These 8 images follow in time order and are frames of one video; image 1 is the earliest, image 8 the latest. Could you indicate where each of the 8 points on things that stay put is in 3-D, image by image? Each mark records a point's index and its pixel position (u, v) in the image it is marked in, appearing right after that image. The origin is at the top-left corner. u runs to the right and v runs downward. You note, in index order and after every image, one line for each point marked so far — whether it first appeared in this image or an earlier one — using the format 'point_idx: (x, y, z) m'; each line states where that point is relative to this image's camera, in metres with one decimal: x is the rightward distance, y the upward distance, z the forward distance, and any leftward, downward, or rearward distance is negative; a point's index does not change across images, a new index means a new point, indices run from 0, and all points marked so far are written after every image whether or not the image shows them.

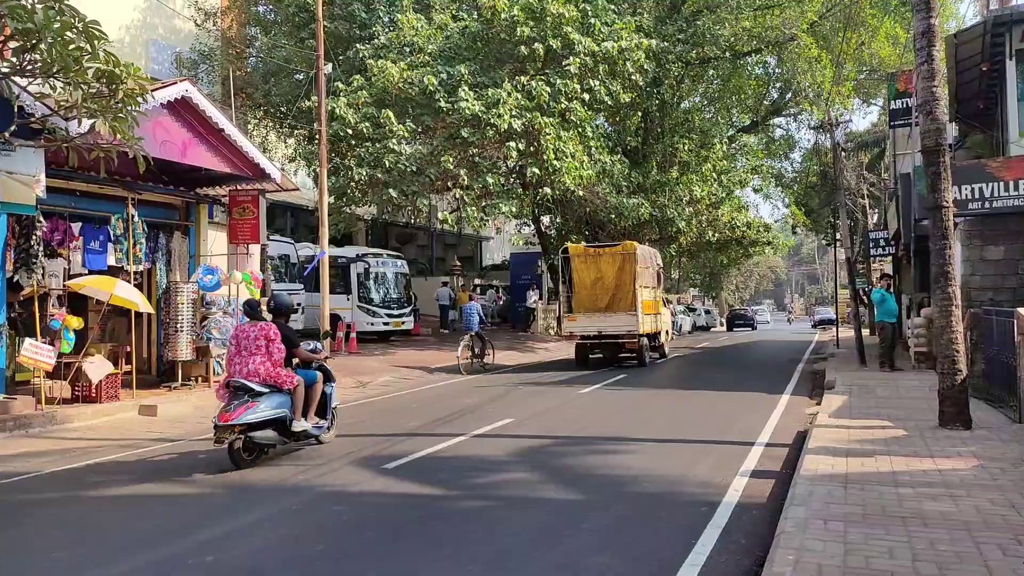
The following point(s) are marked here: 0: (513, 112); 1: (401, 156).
0: (0.0, +4.0, +18.7) m
1: (-2.6, +3.0, +18.8) m
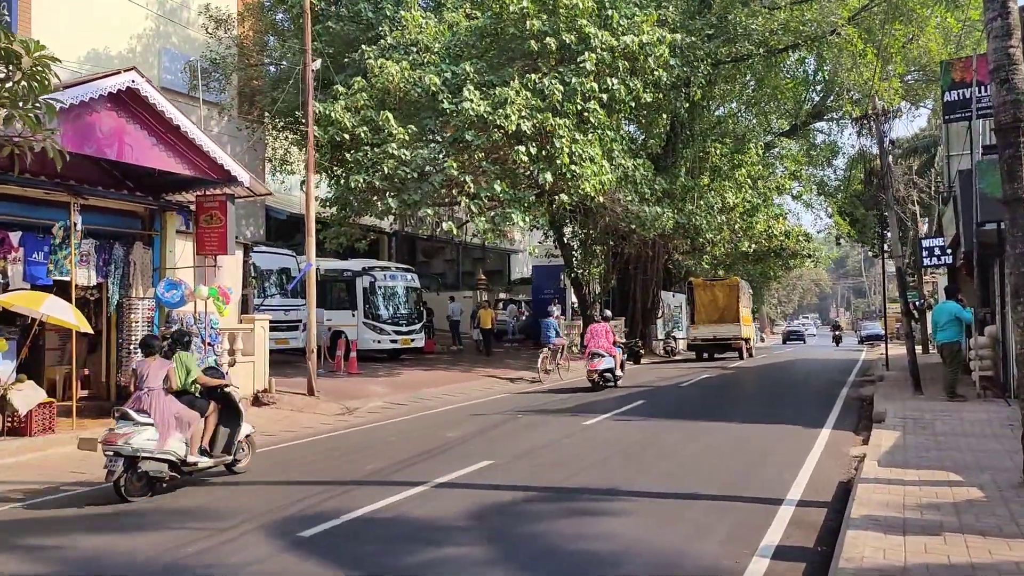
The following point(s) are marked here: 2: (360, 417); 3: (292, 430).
0: (+0.2, +3.7, +17.1) m
1: (-2.4, +2.7, +17.3) m
2: (-2.5, -2.1, +13.6) m
3: (-3.3, -2.1, +12.2) m
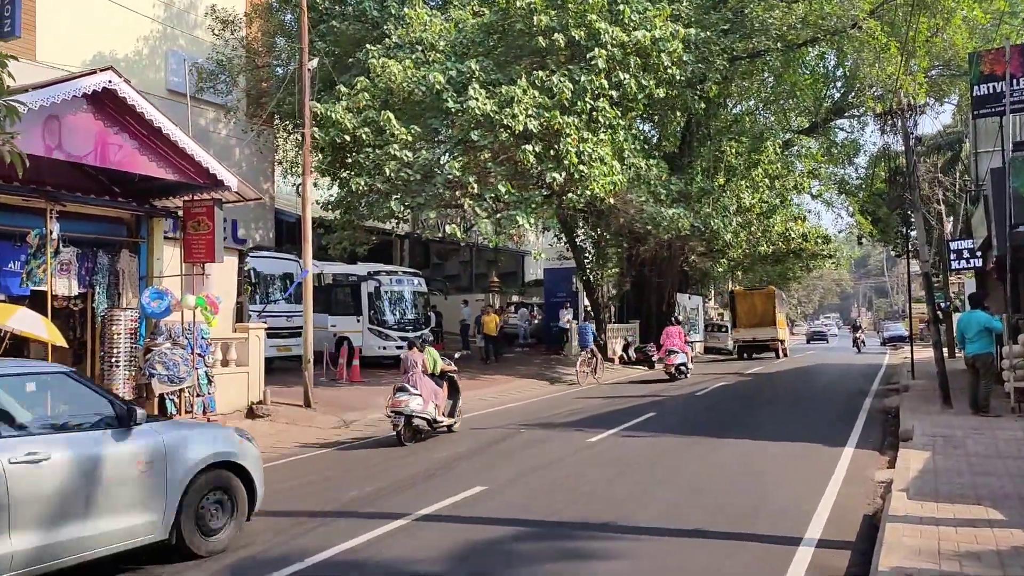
0: (+0.3, +3.6, +16.5) m
1: (-2.2, +2.5, +16.8) m
2: (-2.5, -2.3, +13.0) m
3: (-3.3, -2.2, +11.6) m
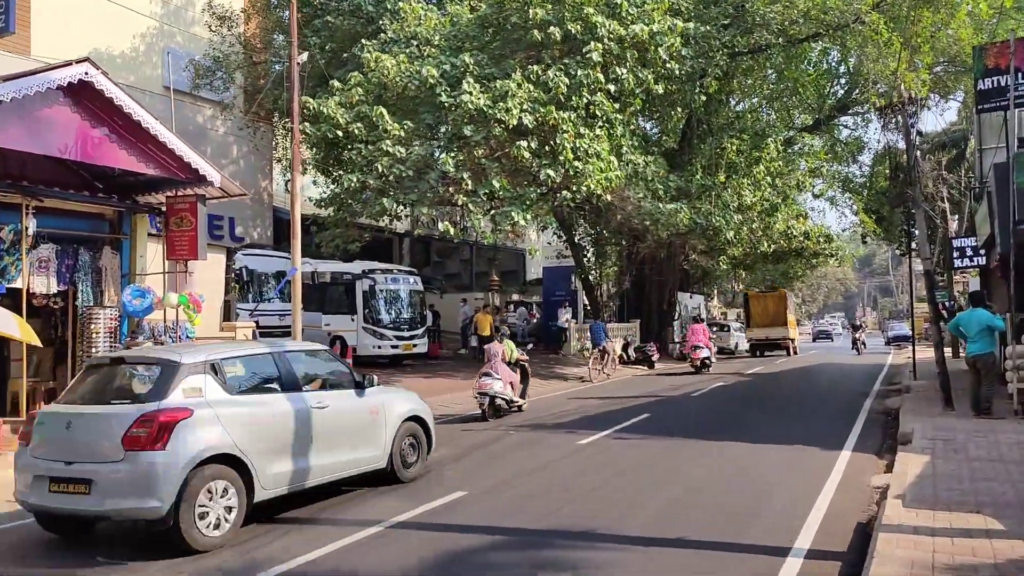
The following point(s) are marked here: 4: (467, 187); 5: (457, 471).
0: (+0.2, +3.6, +16.2) m
1: (-2.4, +2.6, +16.5) m
2: (-2.6, -2.2, +12.7) m
3: (-3.4, -2.2, +11.4) m
4: (-0.9, +2.0, +16.6) m
5: (-0.6, -2.0, +9.0) m
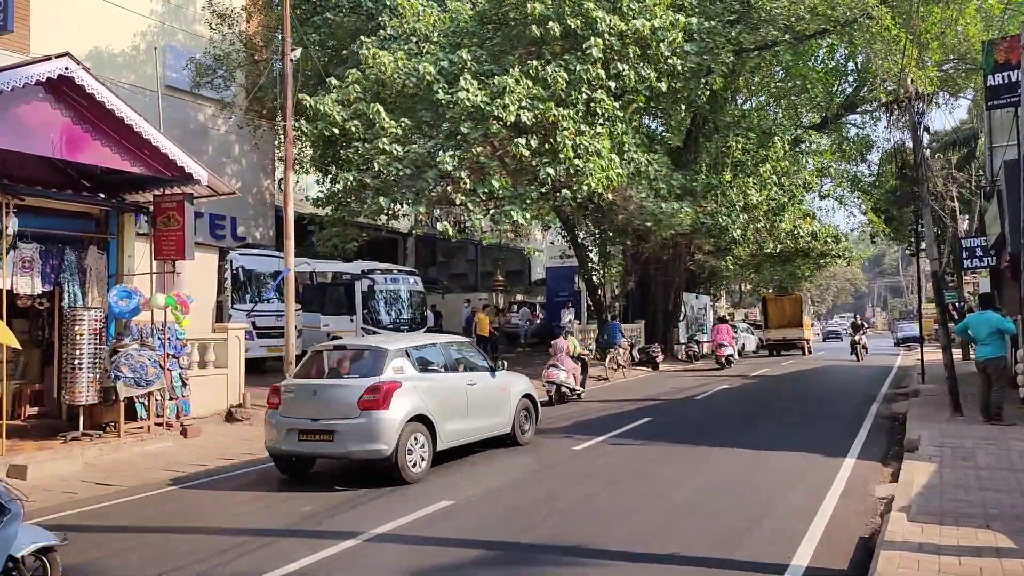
0: (+0.2, +3.6, +15.9) m
1: (-2.4, +2.6, +16.2) m
2: (-2.7, -2.2, +12.5) m
3: (-3.5, -2.2, +11.1) m
4: (-0.9, +2.0, +16.3) m
5: (-0.7, -2.0, +8.8) m
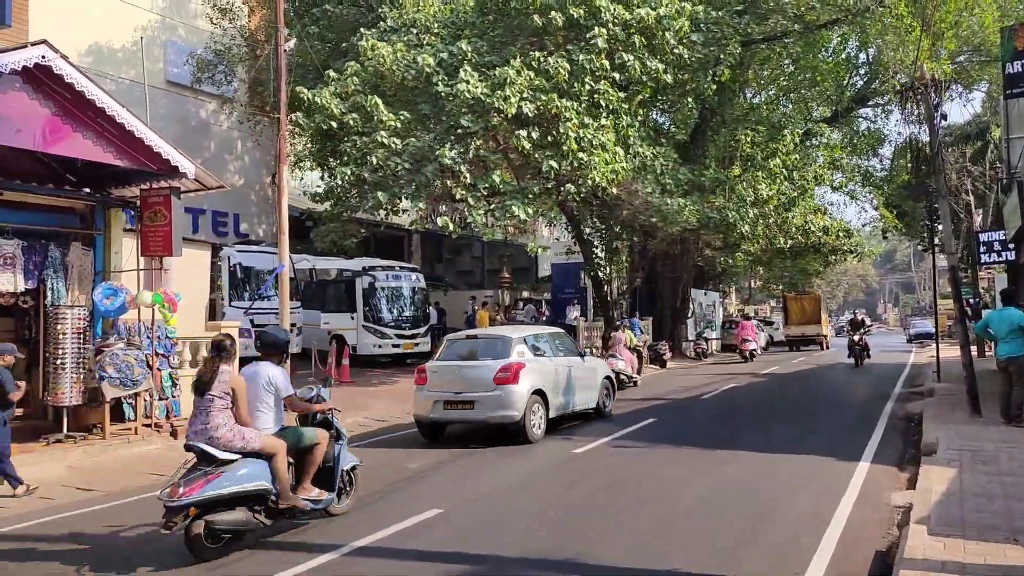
0: (+0.2, +3.7, +15.5) m
1: (-2.3, +2.6, +15.8) m
2: (-2.7, -2.2, +12.1) m
3: (-3.5, -2.2, +10.7) m
4: (-0.9, +2.1, +15.9) m
5: (-0.7, -2.0, +8.4) m
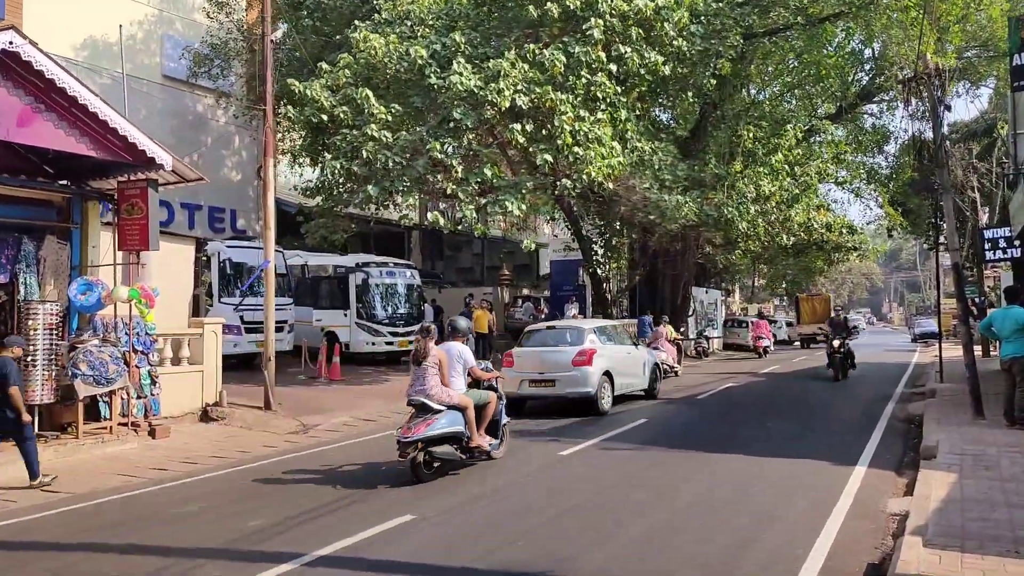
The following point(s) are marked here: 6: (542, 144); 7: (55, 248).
0: (+0.1, +3.7, +15.1) m
1: (-2.5, +2.7, +15.5) m
2: (-2.8, -2.1, +11.8) m
3: (-3.7, -2.1, +10.4) m
4: (-1.0, +2.2, +15.5) m
5: (-0.9, -2.0, +8.0) m
6: (+0.6, +2.8, +15.7) m
7: (-5.9, +0.5, +10.5) m
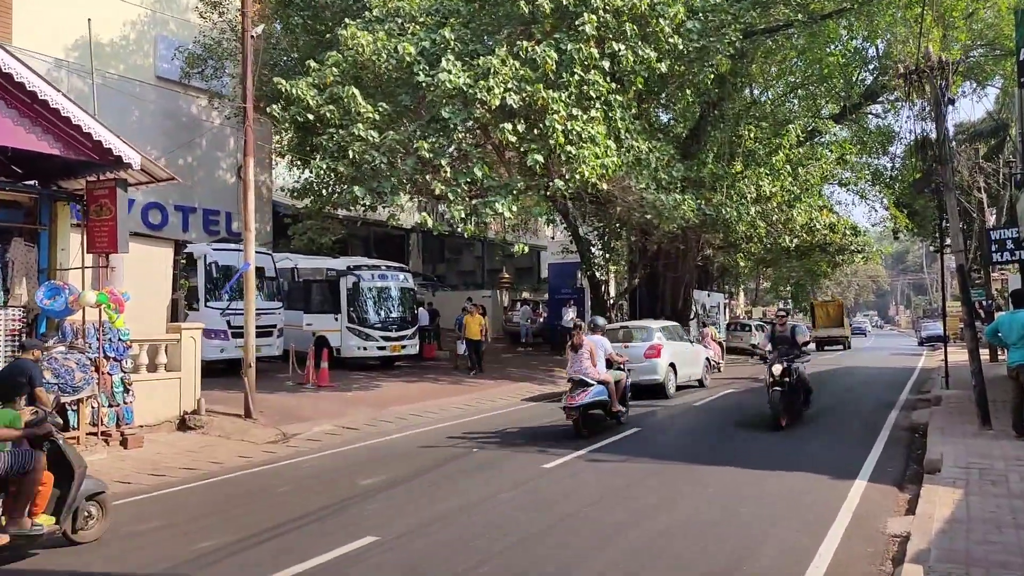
0: (-0.1, +3.7, +14.7) m
1: (-2.6, +2.6, +15.1) m
2: (-3.0, -2.2, +11.4) m
3: (-3.9, -2.2, +10.0) m
4: (-1.2, +2.1, +15.1) m
5: (-1.1, -2.0, +7.6) m
6: (+0.4, +2.7, +15.3) m
7: (-6.1, +0.5, +10.1) m
